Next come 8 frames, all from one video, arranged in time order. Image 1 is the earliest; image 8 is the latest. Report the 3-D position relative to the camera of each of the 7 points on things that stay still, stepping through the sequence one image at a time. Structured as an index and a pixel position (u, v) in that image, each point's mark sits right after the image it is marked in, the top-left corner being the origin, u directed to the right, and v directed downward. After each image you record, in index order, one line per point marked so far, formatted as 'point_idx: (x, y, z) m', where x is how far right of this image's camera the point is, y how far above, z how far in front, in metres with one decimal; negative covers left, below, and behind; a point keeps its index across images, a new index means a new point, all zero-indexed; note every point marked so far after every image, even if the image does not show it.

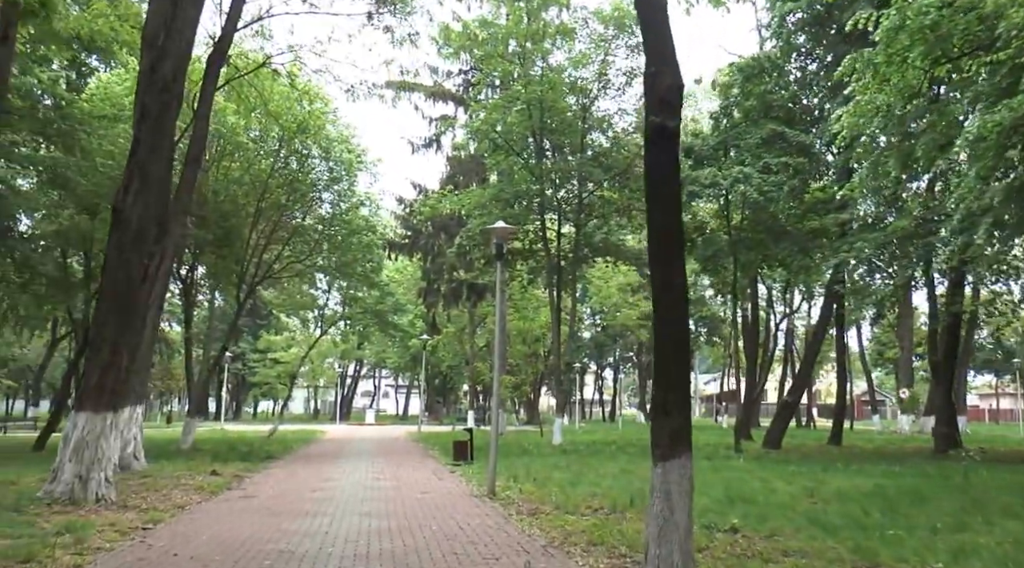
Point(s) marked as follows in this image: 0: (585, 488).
0: (+1.0, -2.7, +12.2) m
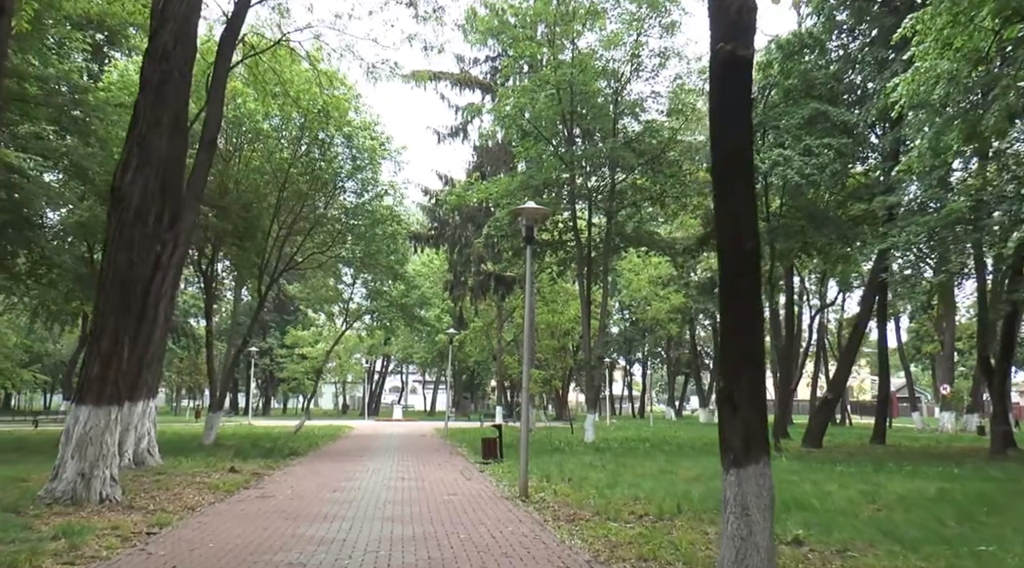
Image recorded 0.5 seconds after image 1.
0: (+1.4, -2.5, +11.3) m
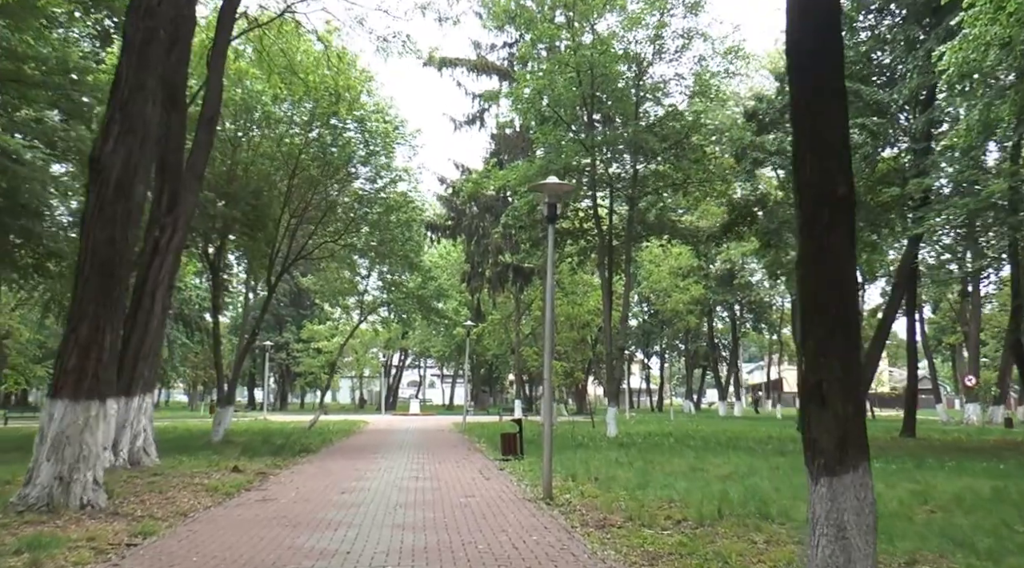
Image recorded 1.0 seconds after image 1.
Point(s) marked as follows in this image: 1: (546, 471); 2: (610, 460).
0: (+1.7, -2.3, +10.4) m
1: (+0.4, -2.1, +10.4) m
2: (+1.6, -2.9, +15.2) m
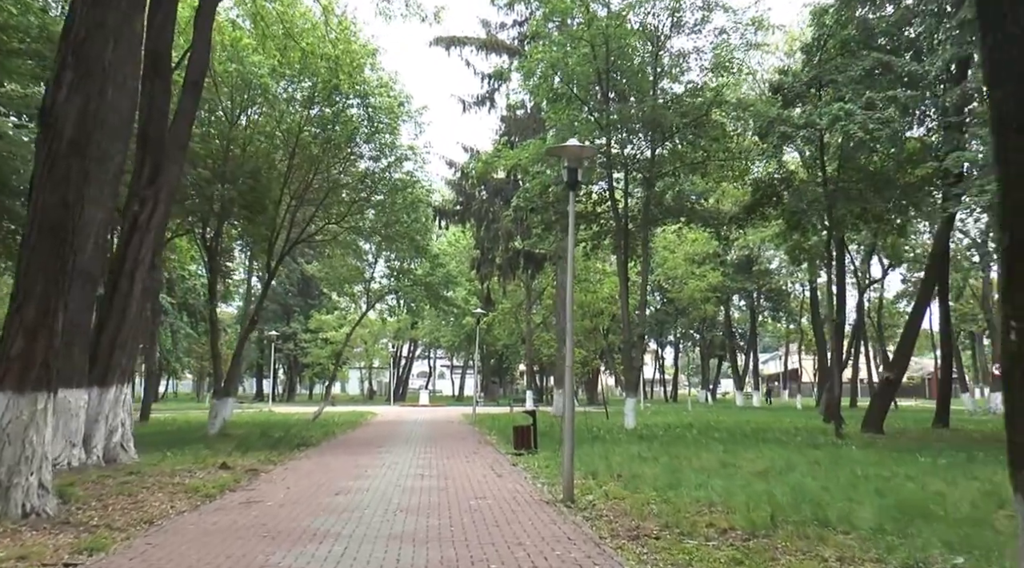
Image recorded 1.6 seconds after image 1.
0: (+1.8, -2.1, +9.2) m
1: (+0.5, -1.9, +9.2) m
2: (+1.8, -2.6, +14.0) m
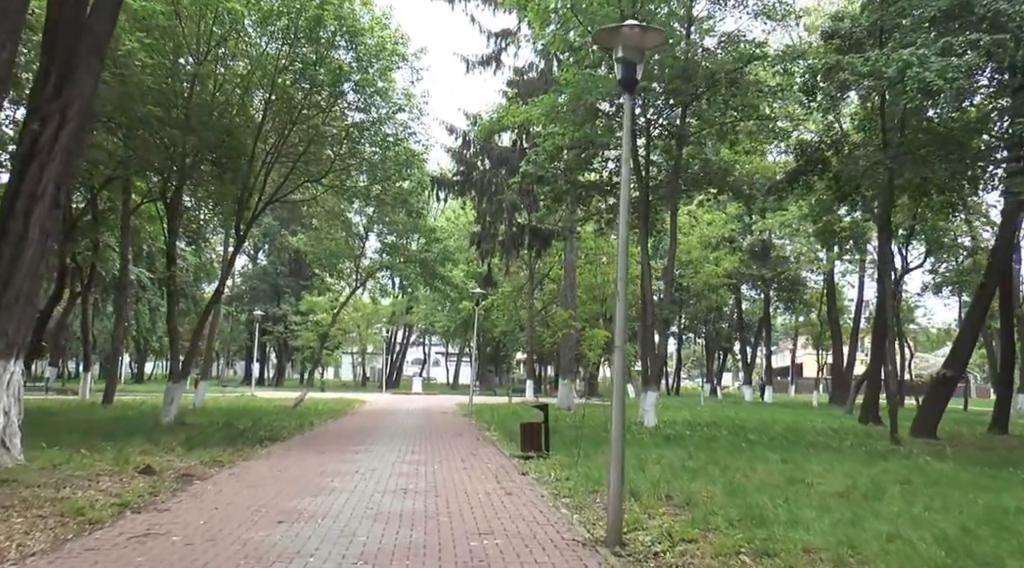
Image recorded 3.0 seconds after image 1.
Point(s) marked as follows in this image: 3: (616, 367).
0: (+2.0, -1.7, +6.4) m
1: (+0.7, -1.5, +6.4) m
2: (+1.9, -2.2, +11.1) m
3: (+0.9, -0.7, +7.3) m
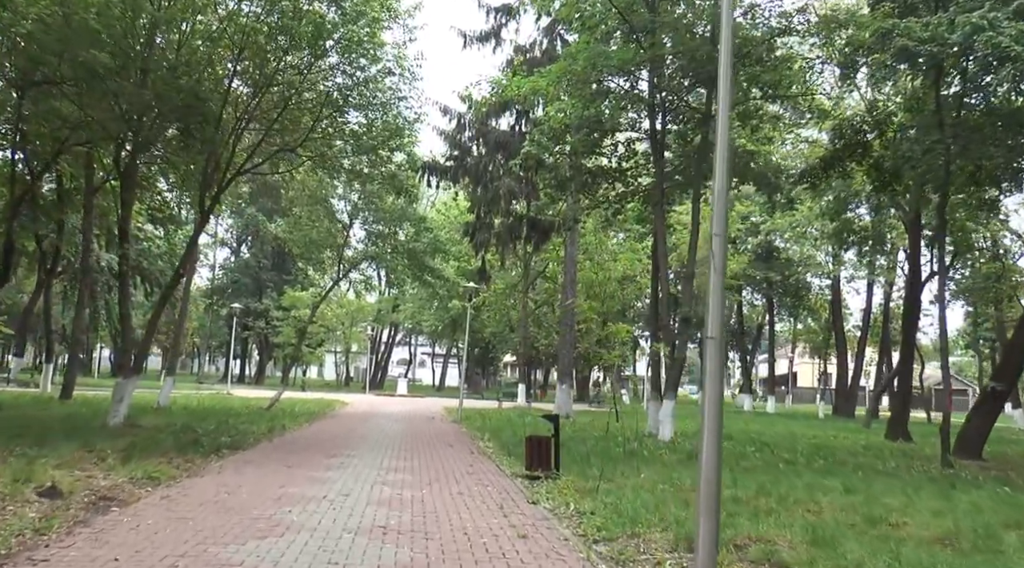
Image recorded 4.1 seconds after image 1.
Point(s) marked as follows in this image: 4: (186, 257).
0: (+2.1, -1.6, +4.2) m
1: (+0.8, -1.3, +4.2) m
2: (+2.0, -2.0, +8.9) m
3: (+1.0, -0.6, +5.2) m
4: (-6.1, +0.6, +16.8) m
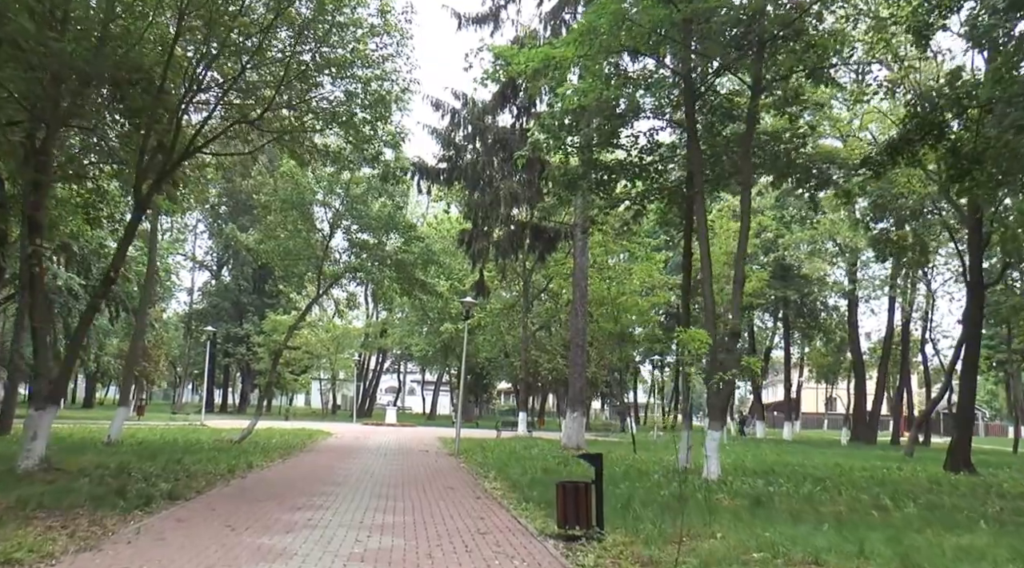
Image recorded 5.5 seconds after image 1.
0: (+2.5, -1.3, +1.3) m
1: (+1.2, -1.0, +1.2) m
2: (+2.3, -1.9, +6.0) m
3: (+1.4, -0.3, +2.2) m
4: (-5.9, +0.5, +13.8) m
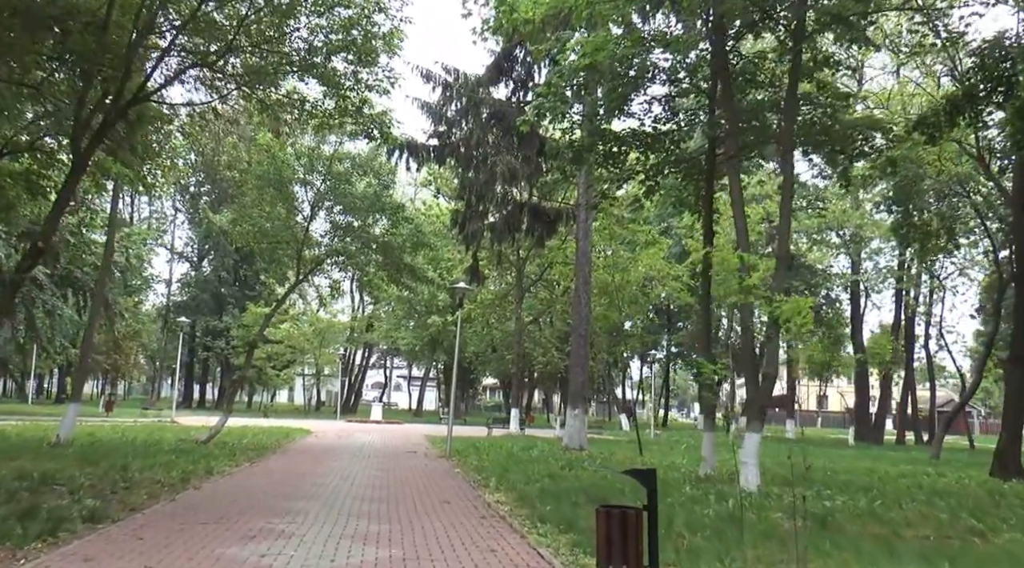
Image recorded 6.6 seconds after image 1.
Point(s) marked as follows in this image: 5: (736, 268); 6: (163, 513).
0: (+2.7, -1.0, -0.8) m
1: (+1.4, -0.8, -0.8) m
2: (+2.5, -1.6, +4.0) m
3: (+1.6, -0.1, +0.2) m
4: (-5.8, +0.8, +11.7) m
5: (+3.5, +0.3, +15.2) m
6: (-3.3, -2.1, +8.6) m
